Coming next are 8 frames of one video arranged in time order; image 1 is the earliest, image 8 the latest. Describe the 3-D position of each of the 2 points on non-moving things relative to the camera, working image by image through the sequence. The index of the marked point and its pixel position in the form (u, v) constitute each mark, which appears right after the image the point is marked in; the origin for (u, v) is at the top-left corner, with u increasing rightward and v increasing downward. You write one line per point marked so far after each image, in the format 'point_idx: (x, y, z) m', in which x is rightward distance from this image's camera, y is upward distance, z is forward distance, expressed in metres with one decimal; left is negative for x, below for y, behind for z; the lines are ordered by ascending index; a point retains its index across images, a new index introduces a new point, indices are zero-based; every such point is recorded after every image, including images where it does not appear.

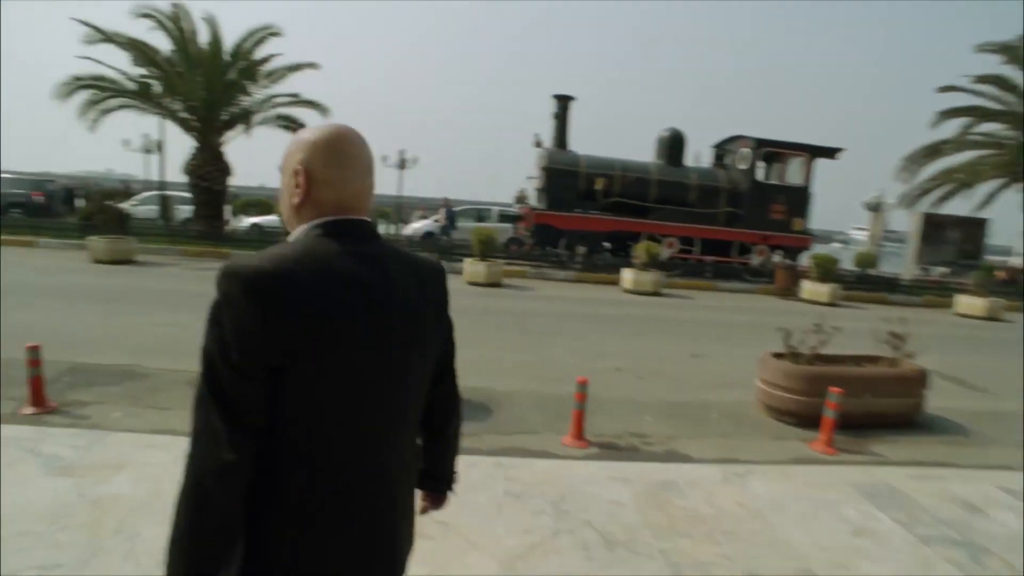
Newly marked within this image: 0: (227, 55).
0: (-8.4, +7.0, +17.7) m
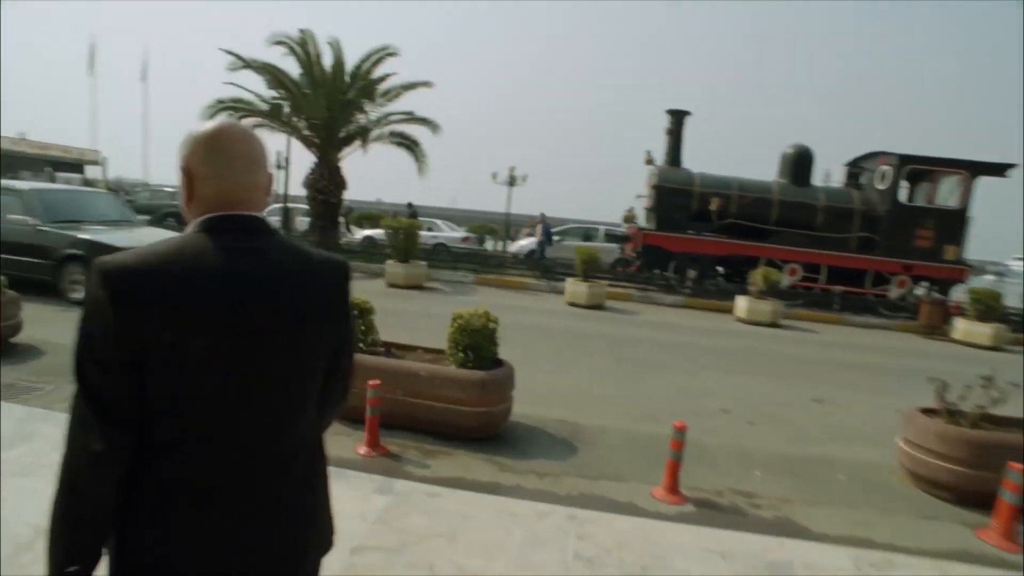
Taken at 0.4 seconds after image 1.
0: (-5.1, +6.7, +18.6) m
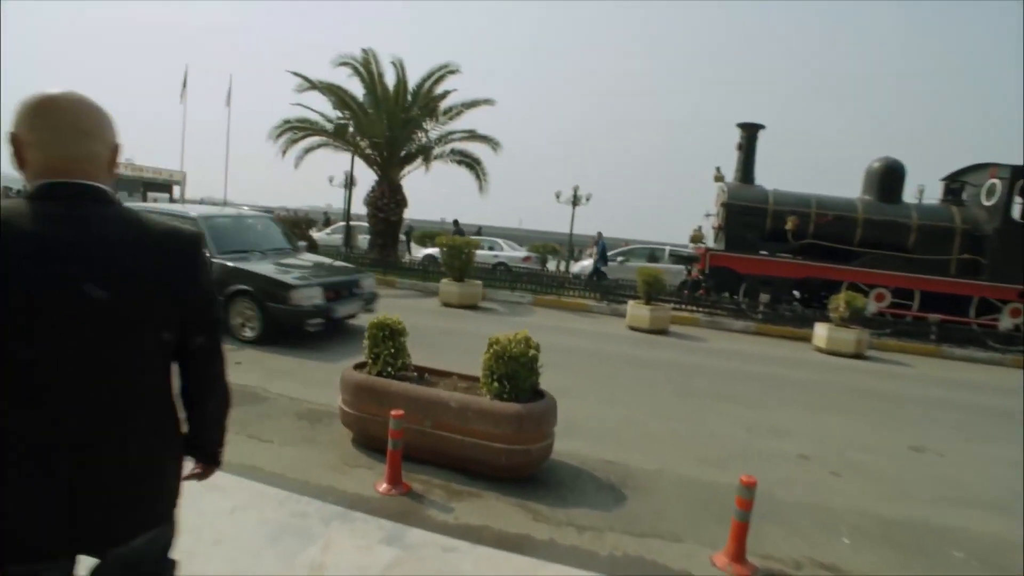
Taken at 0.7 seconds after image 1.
0: (-3.1, +6.1, +18.7) m
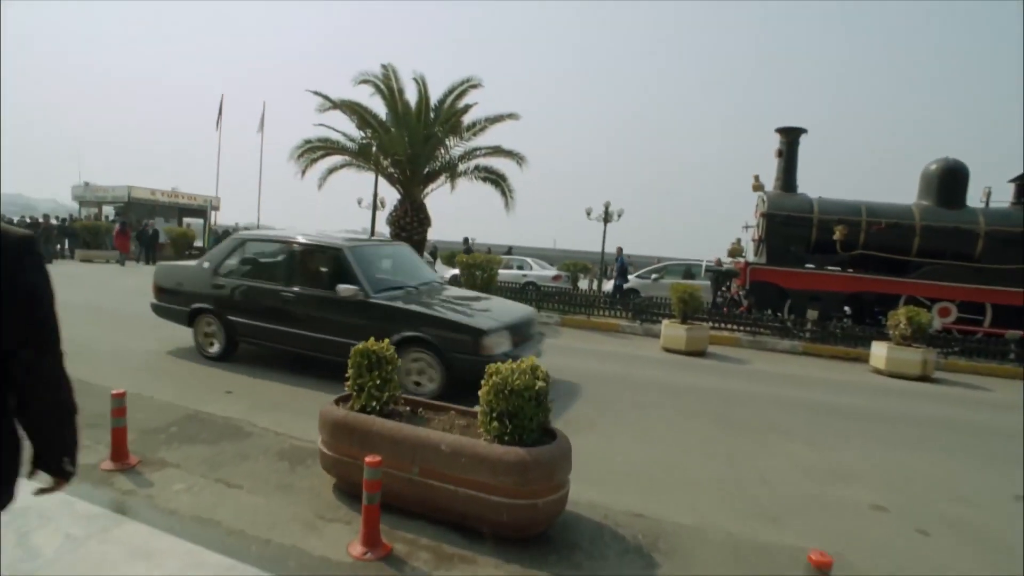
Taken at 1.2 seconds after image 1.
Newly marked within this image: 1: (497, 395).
0: (-2.4, +5.4, +18.2) m
1: (-0.1, -0.7, +4.0) m
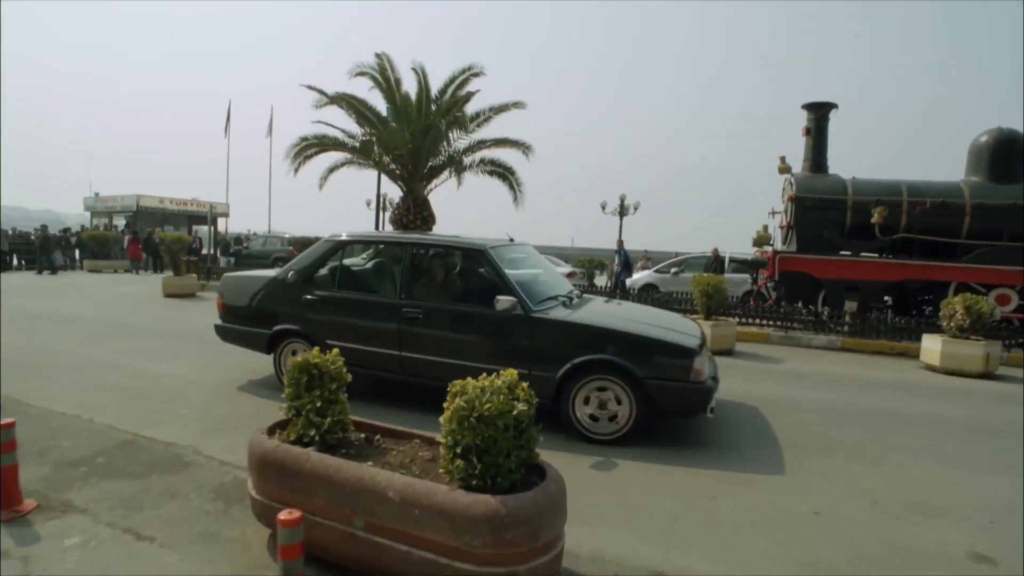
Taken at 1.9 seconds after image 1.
0: (-2.3, +5.4, +17.3) m
1: (-0.3, -0.7, +3.0) m
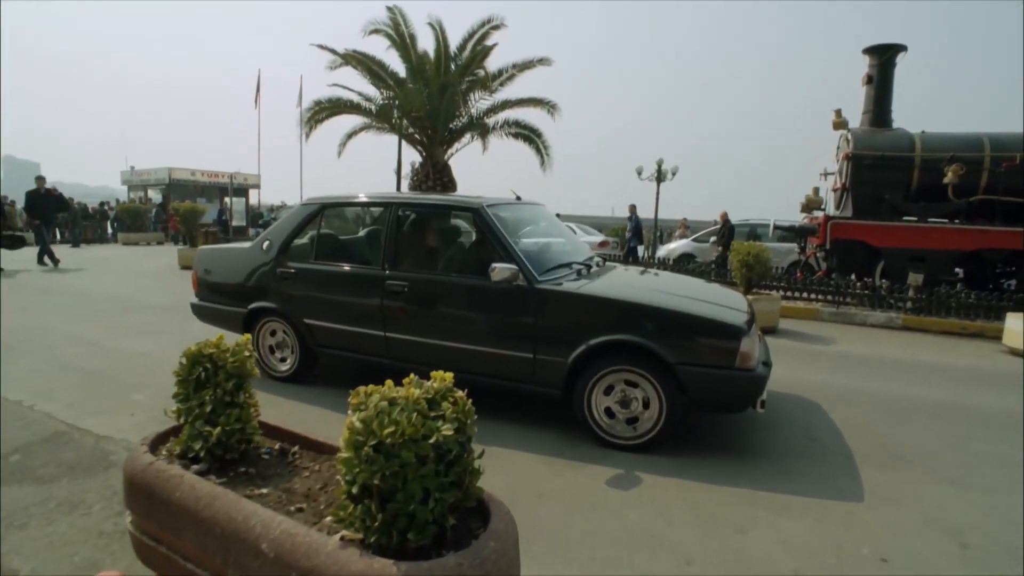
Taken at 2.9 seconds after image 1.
0: (-1.6, +6.2, +16.1) m
1: (-0.5, -0.5, +2.1) m
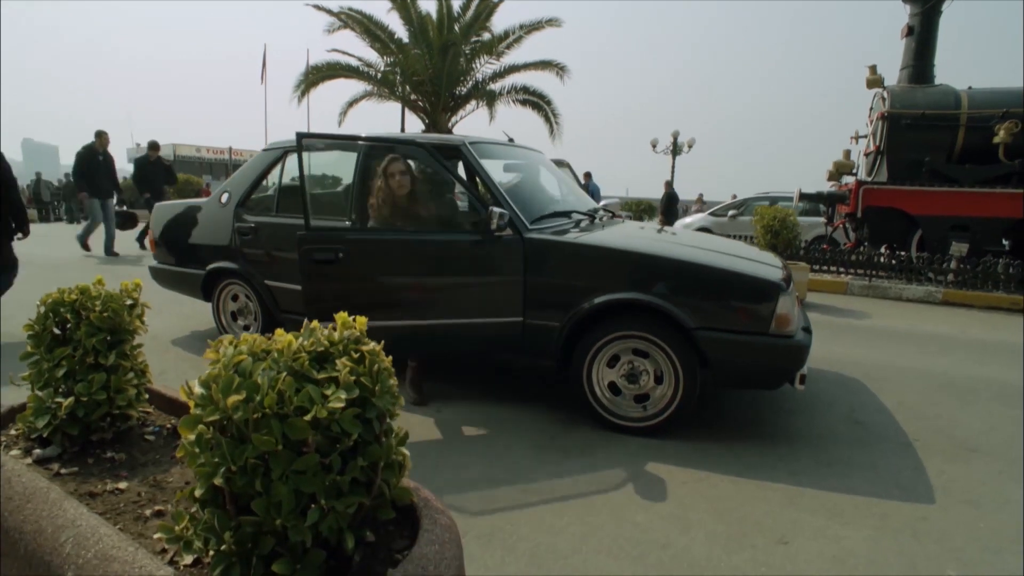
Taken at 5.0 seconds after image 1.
0: (-1.4, +6.9, +15.2) m
1: (-0.7, -0.3, +1.3) m
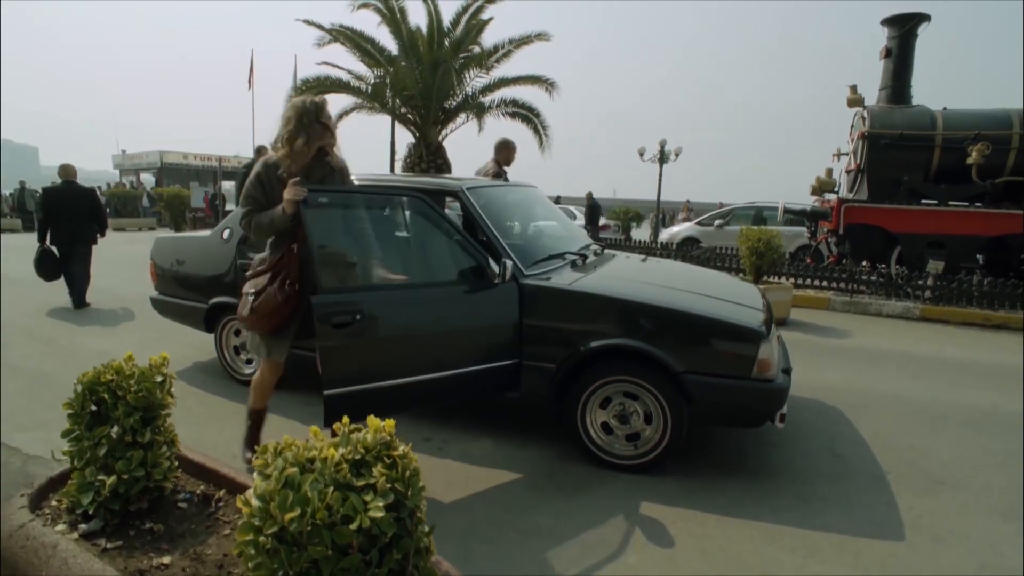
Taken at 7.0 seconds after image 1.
0: (-1.7, +6.5, +15.4) m
1: (-0.6, -0.6, +1.5) m
